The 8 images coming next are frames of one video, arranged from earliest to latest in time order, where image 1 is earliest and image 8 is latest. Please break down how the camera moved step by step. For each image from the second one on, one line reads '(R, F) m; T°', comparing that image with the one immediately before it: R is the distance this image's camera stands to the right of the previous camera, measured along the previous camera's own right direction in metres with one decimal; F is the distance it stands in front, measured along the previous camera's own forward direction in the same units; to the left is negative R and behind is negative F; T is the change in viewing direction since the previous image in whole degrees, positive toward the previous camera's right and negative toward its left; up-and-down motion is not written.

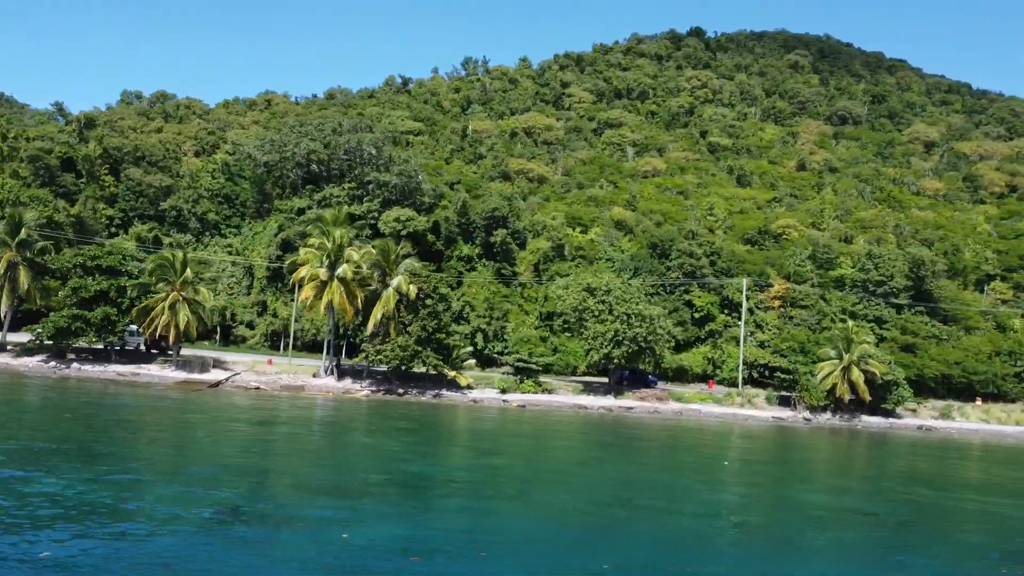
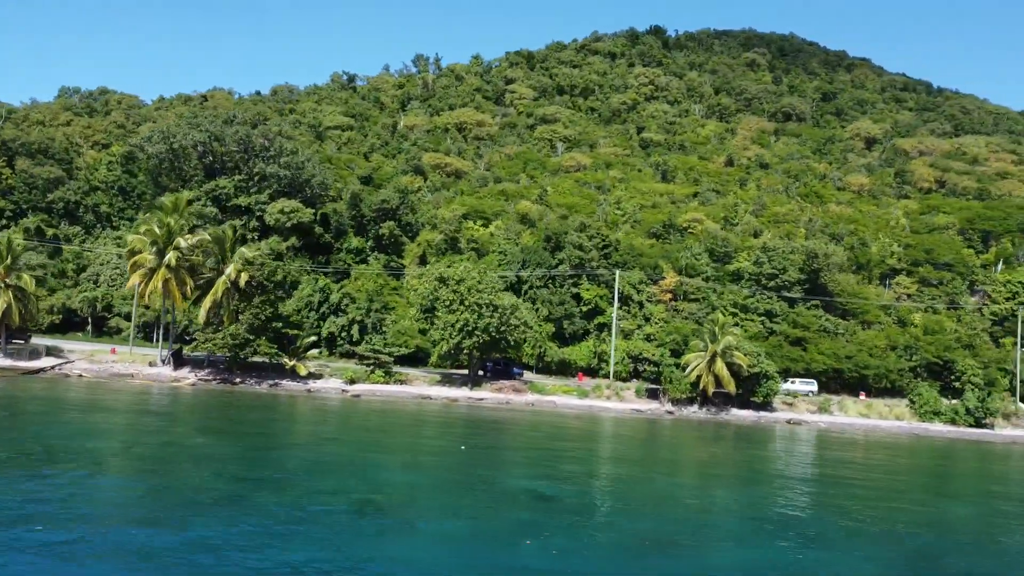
(+6.2, +0.6) m; -1°
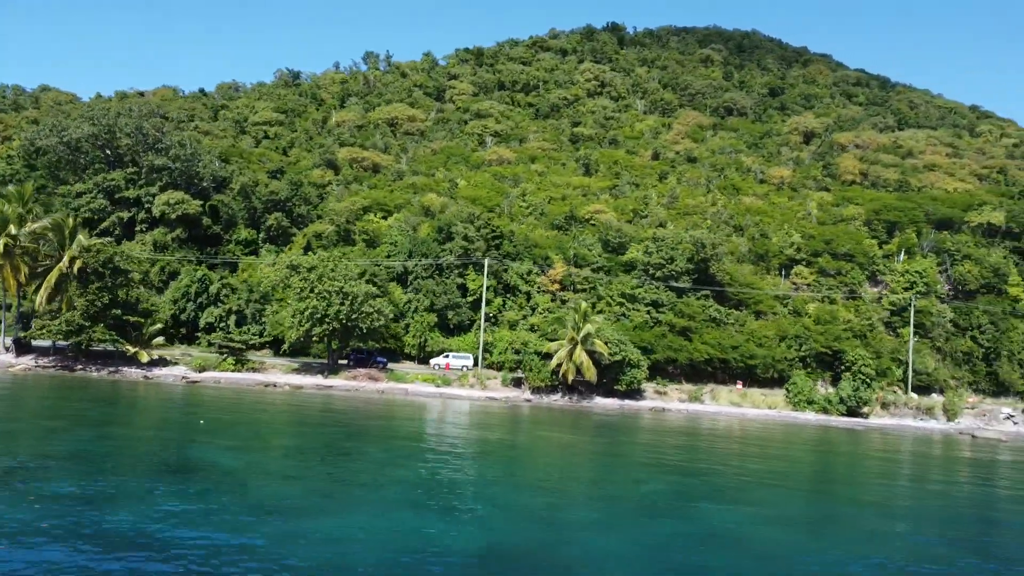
(+6.2, -0.1) m; -1°
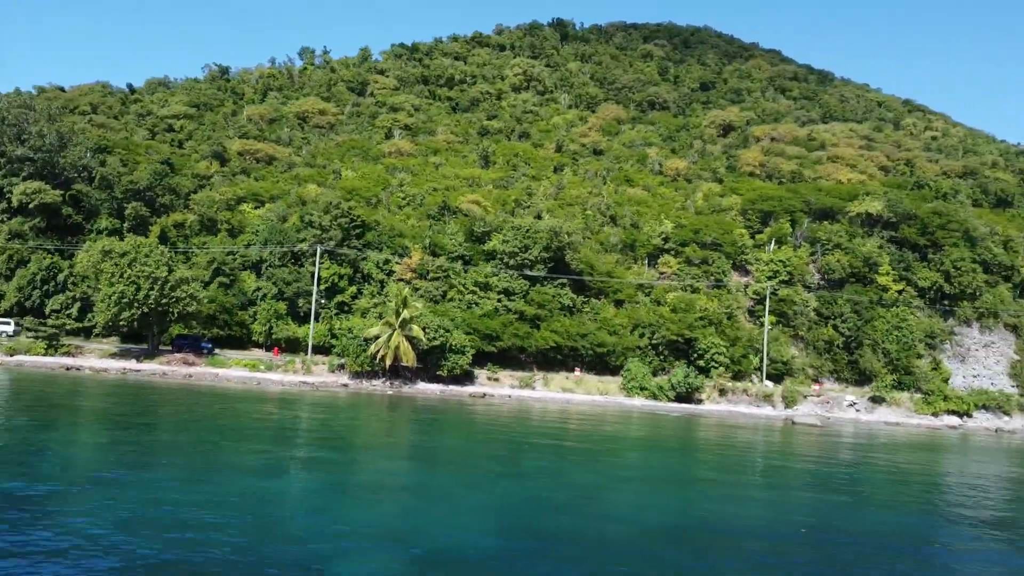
(+7.9, -0.3) m; -1°
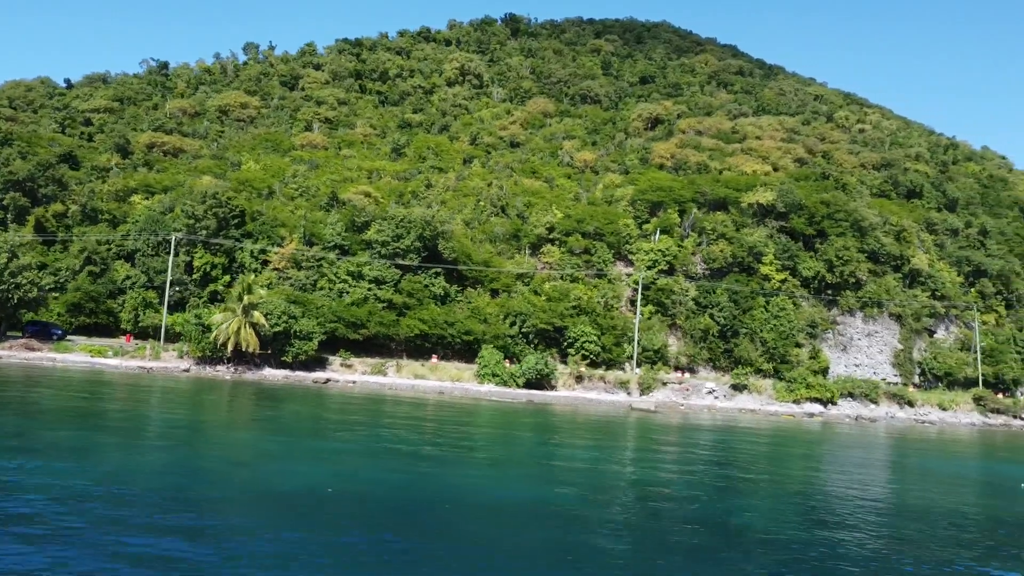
(+7.0, -0.3) m; -1°
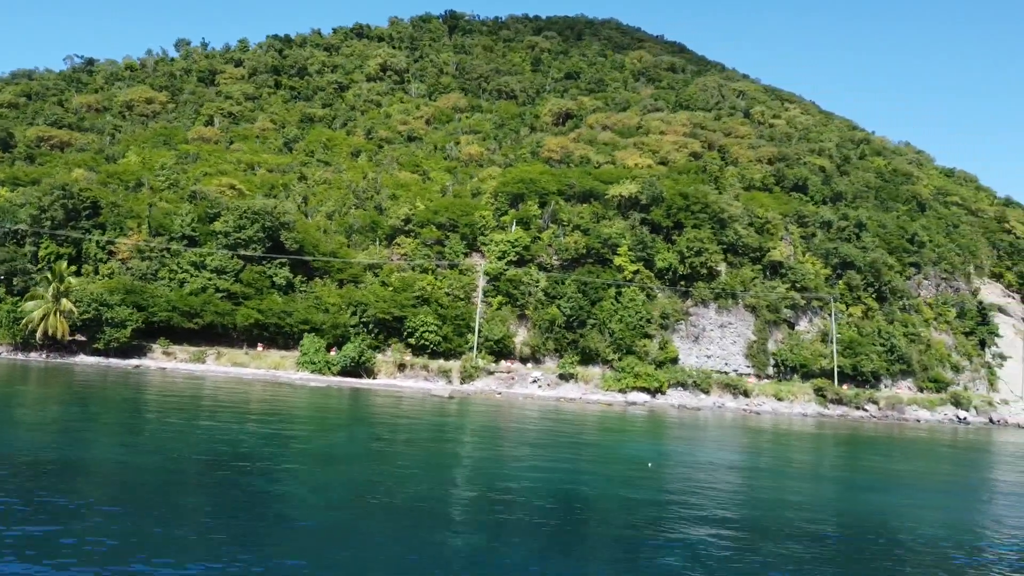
(+8.7, -0.4) m; -1°
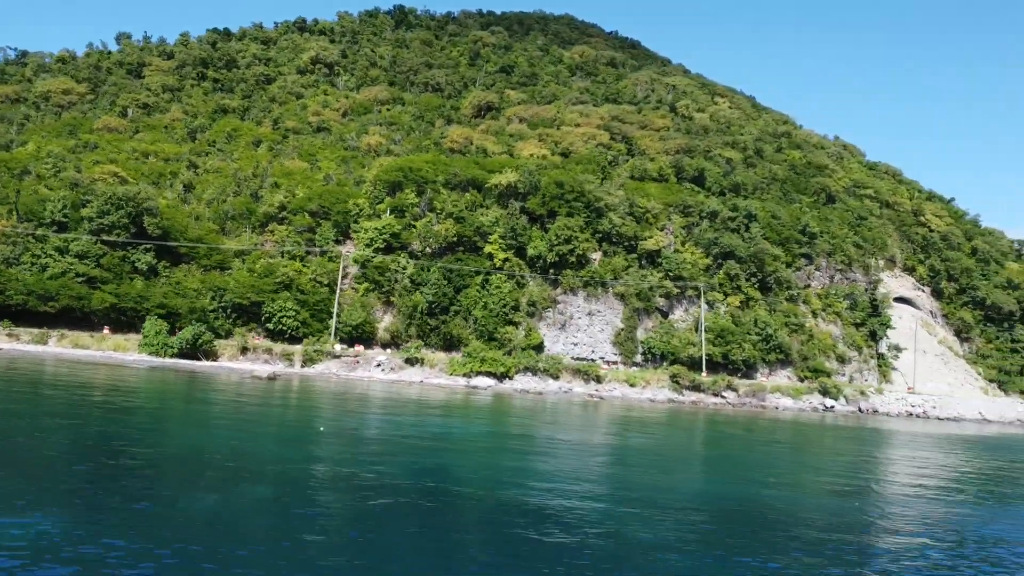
(+7.8, -0.4) m; -1°
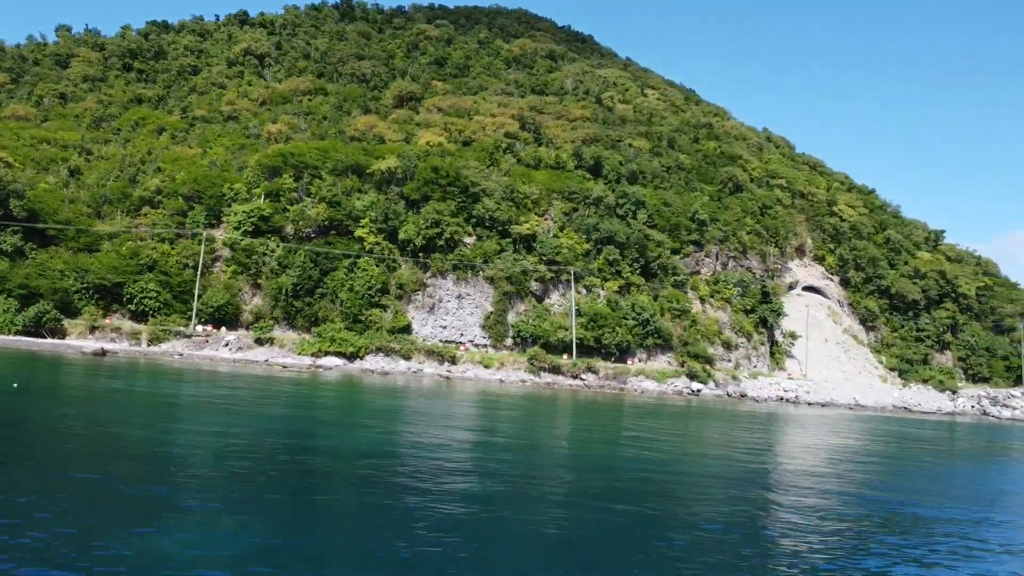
(+7.6, -0.4) m; -1°
